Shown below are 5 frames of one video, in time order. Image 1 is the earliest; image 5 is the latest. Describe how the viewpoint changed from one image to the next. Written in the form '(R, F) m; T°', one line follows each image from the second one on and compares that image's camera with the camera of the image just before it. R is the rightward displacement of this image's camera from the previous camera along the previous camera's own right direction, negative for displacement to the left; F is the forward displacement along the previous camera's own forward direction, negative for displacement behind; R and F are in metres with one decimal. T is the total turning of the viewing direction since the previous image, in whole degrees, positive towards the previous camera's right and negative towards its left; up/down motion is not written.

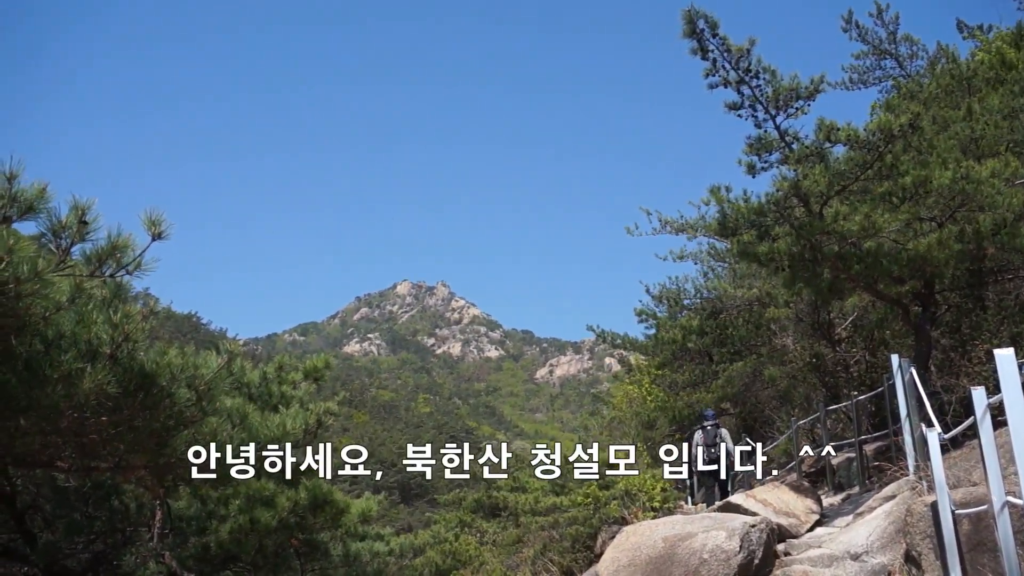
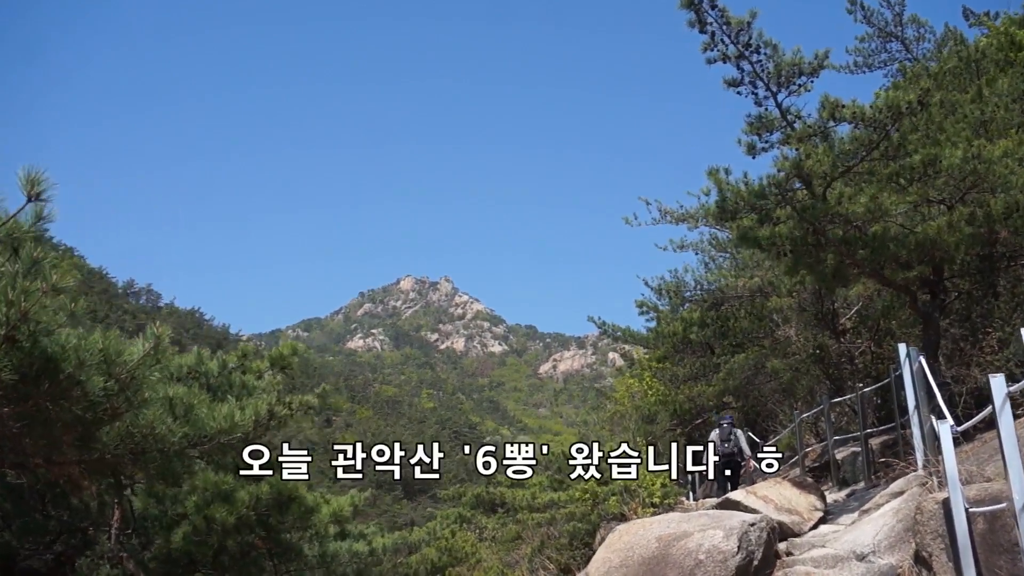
(+0.2, +0.4) m; 0°
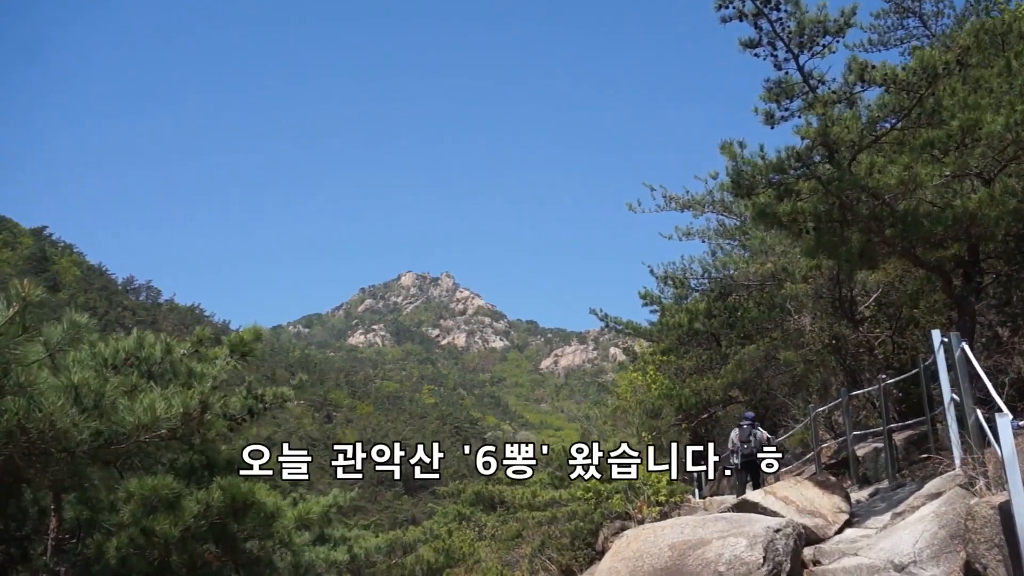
(0.0, +0.8) m; 0°
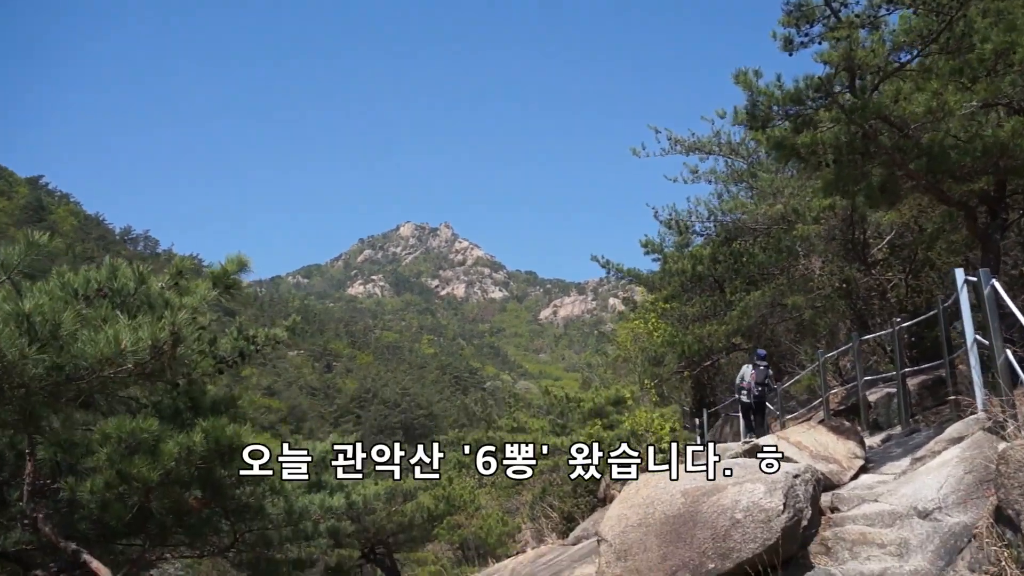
(0.0, +0.4) m; 0°
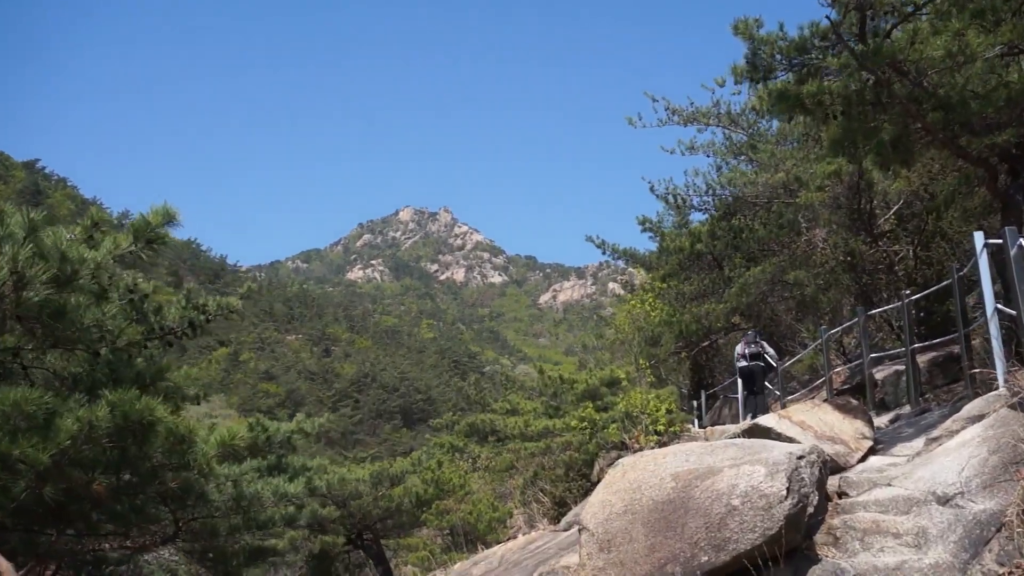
(+0.2, +0.7) m; 0°
